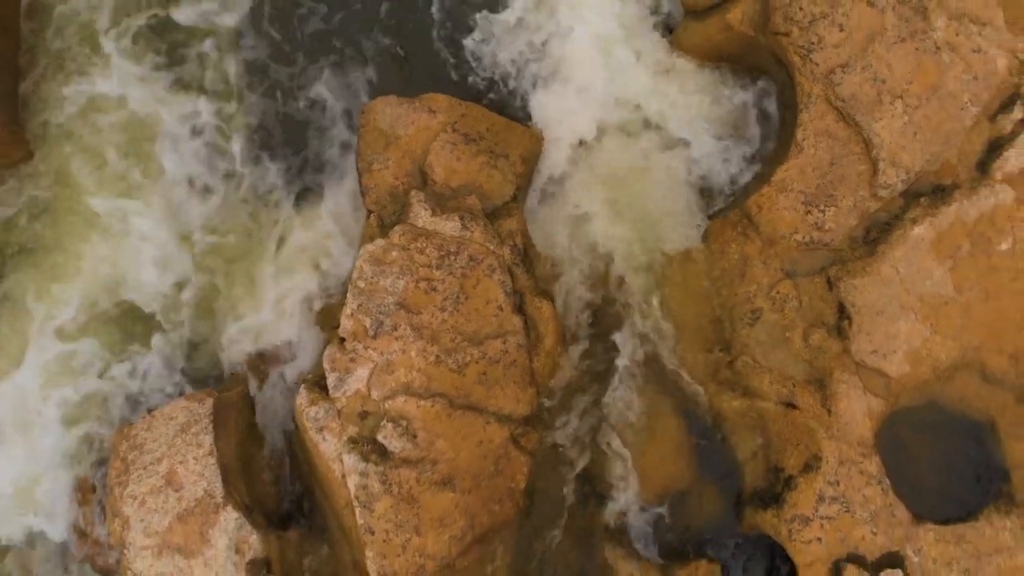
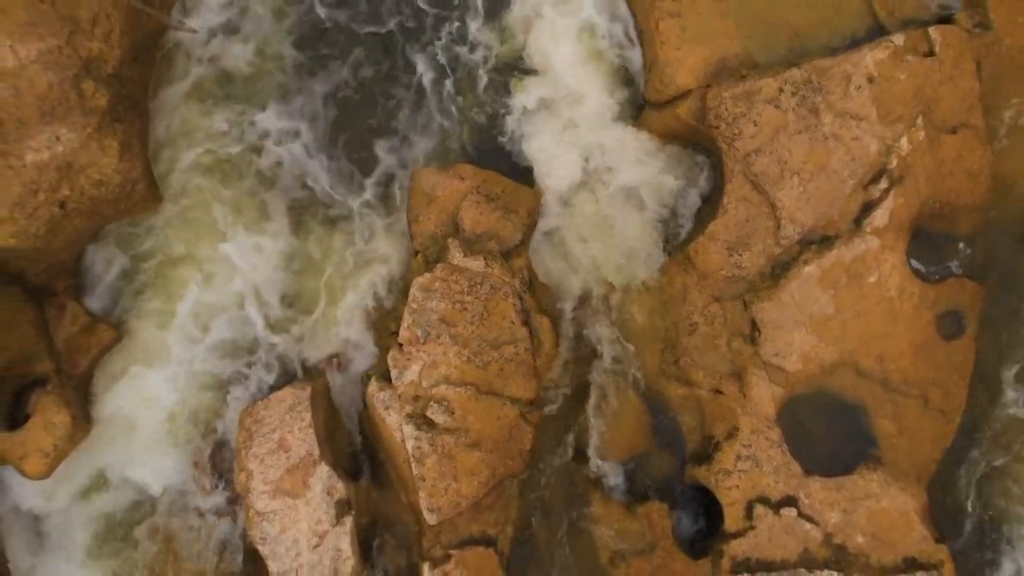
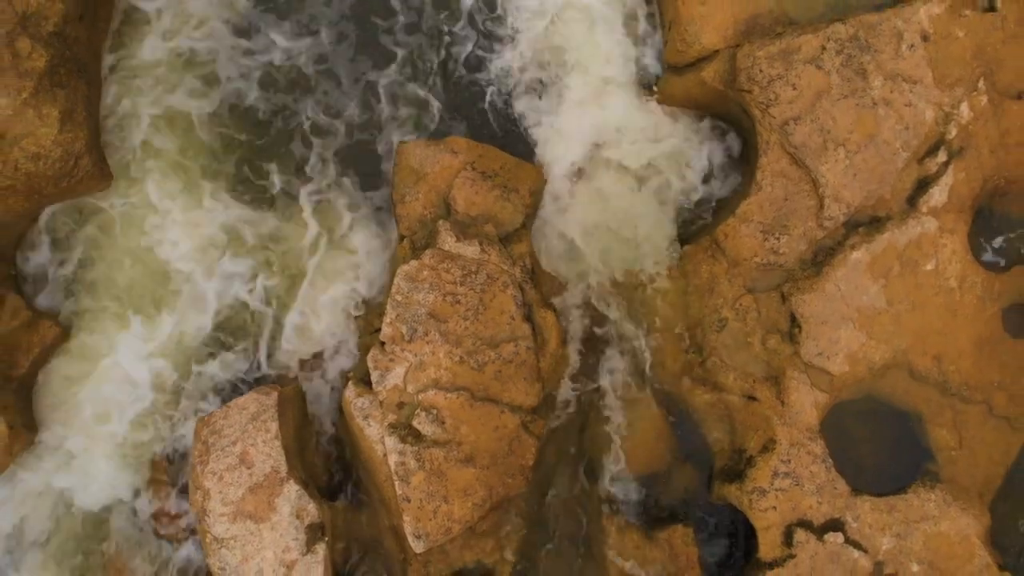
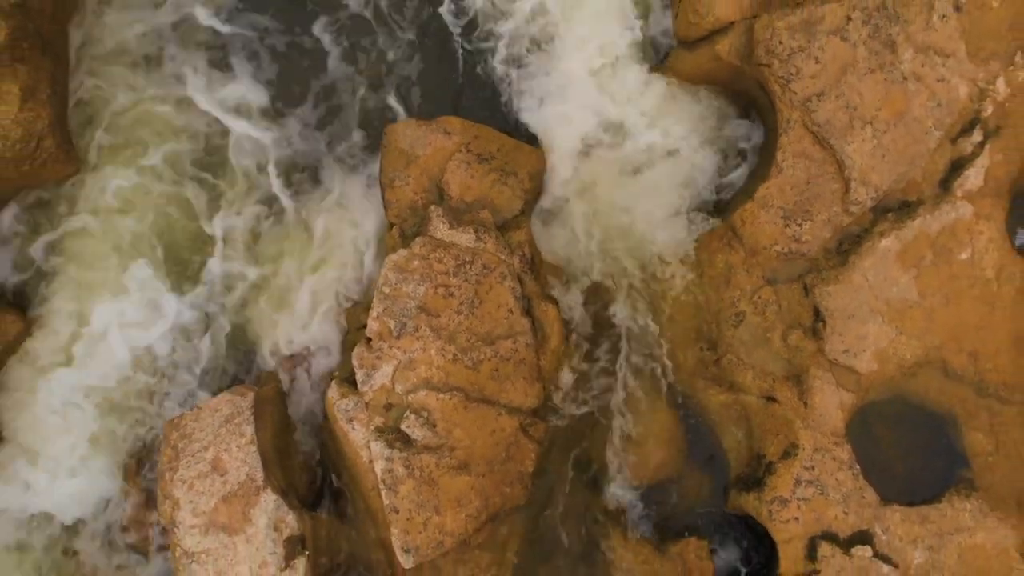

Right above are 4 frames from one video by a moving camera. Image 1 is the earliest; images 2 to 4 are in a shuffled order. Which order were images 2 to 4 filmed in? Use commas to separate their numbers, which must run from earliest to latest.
4, 3, 2
